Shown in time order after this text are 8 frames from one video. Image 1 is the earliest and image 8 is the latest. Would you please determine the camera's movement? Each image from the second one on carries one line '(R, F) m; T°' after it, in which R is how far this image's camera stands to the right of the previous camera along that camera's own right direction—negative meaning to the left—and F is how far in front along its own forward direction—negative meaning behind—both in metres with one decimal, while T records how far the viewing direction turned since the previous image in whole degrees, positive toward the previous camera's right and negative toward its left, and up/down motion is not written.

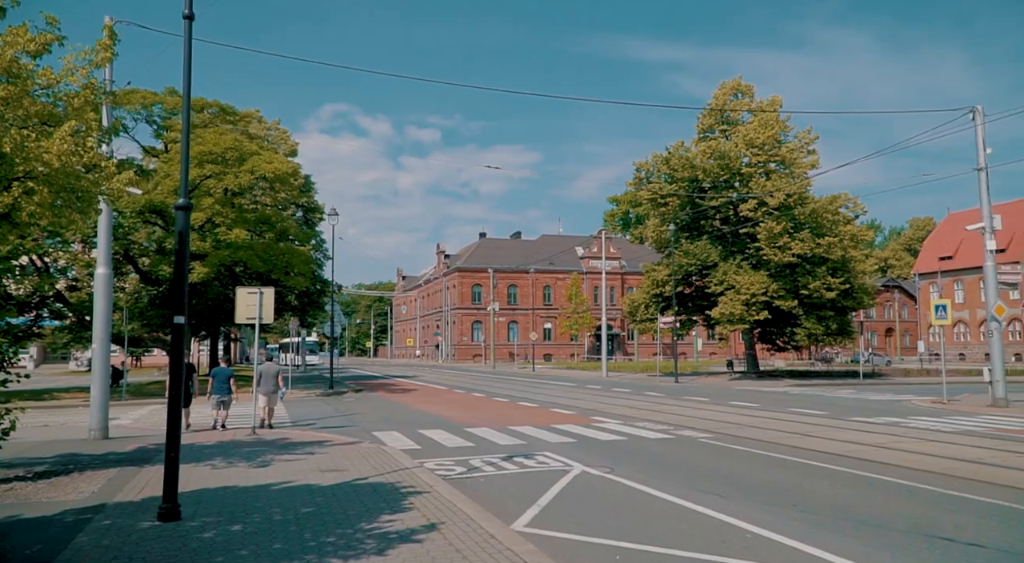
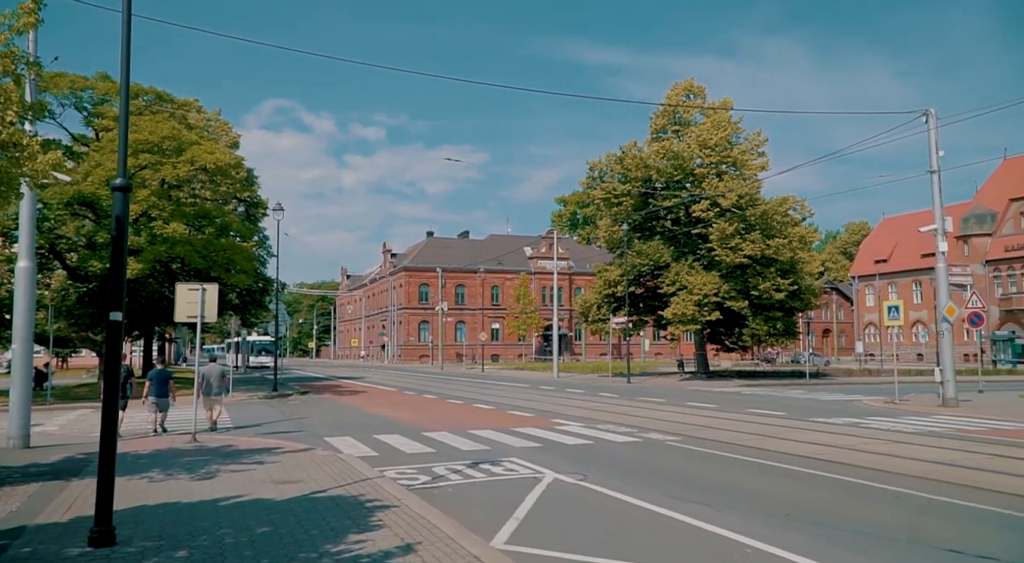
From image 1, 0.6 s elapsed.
(-0.3, +0.7) m; +4°
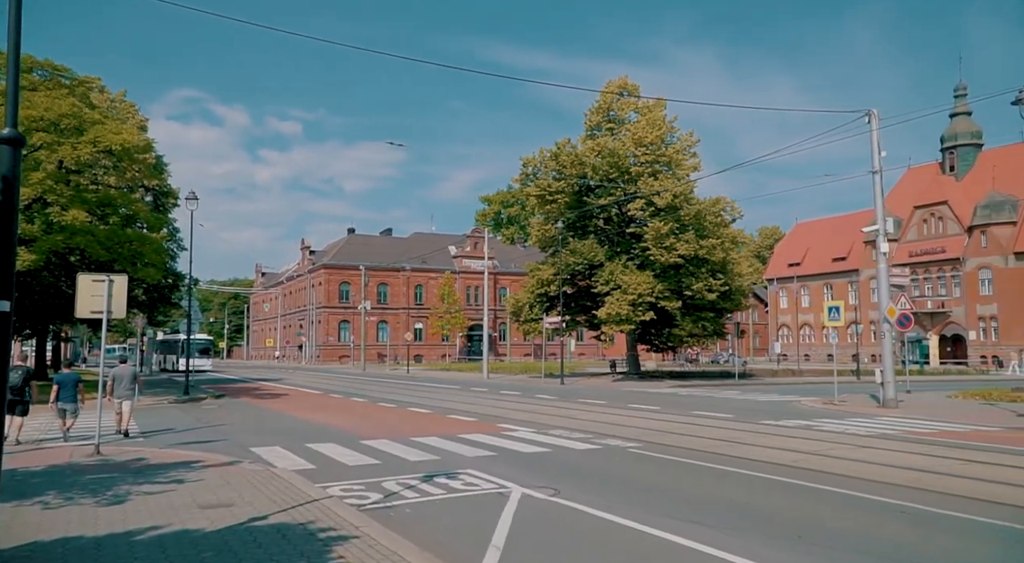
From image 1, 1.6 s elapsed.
(-0.6, +1.1) m; +6°
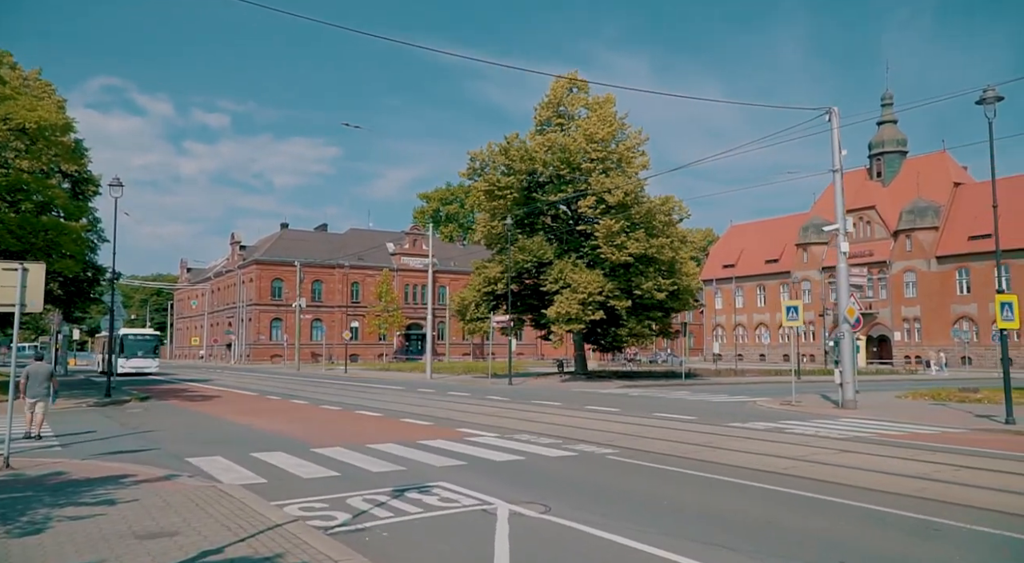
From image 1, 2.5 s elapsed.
(-0.6, +1.0) m; +5°
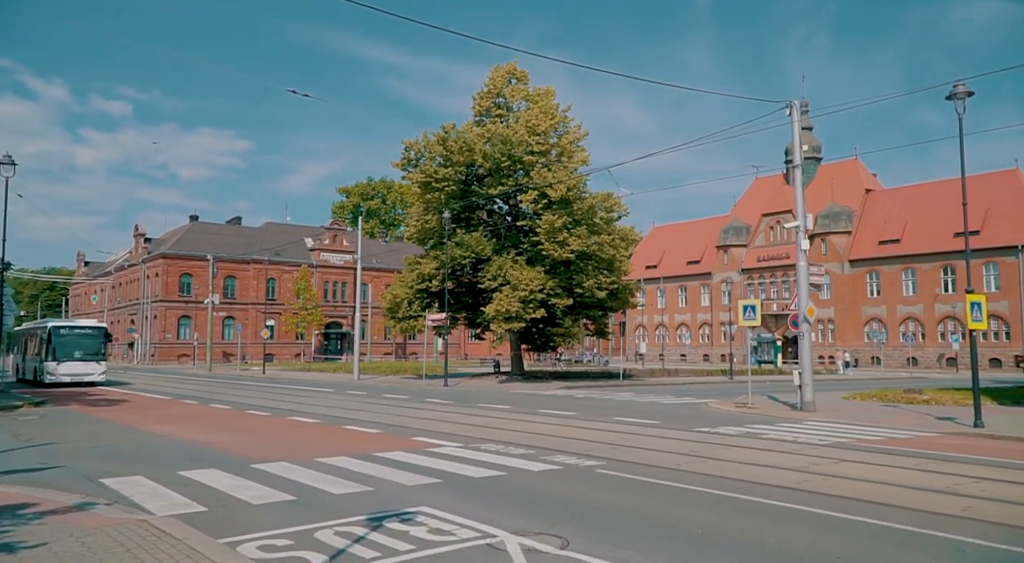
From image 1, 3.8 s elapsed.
(-0.9, +1.5) m; +6°
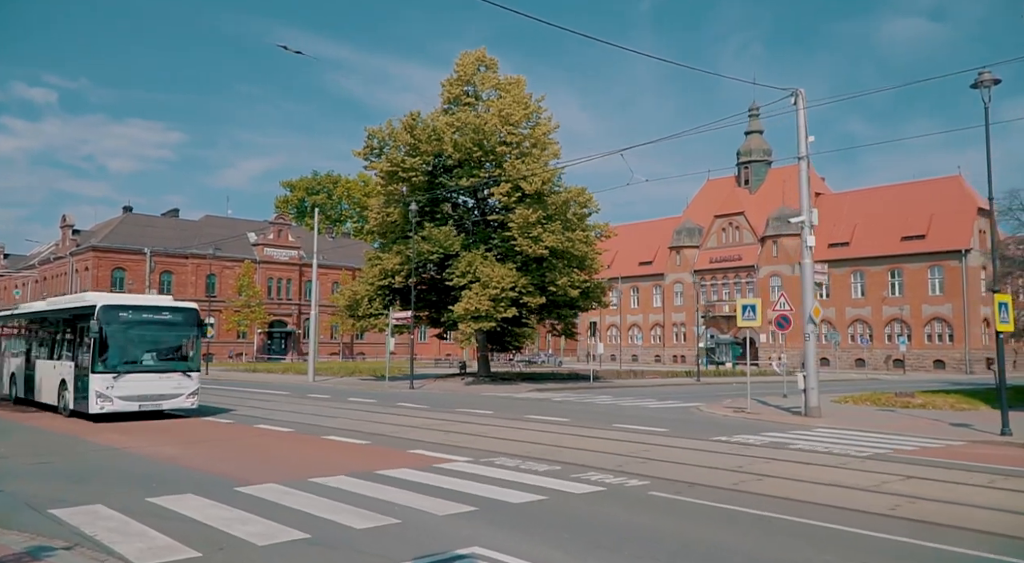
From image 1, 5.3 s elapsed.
(-1.3, +1.6) m; +5°
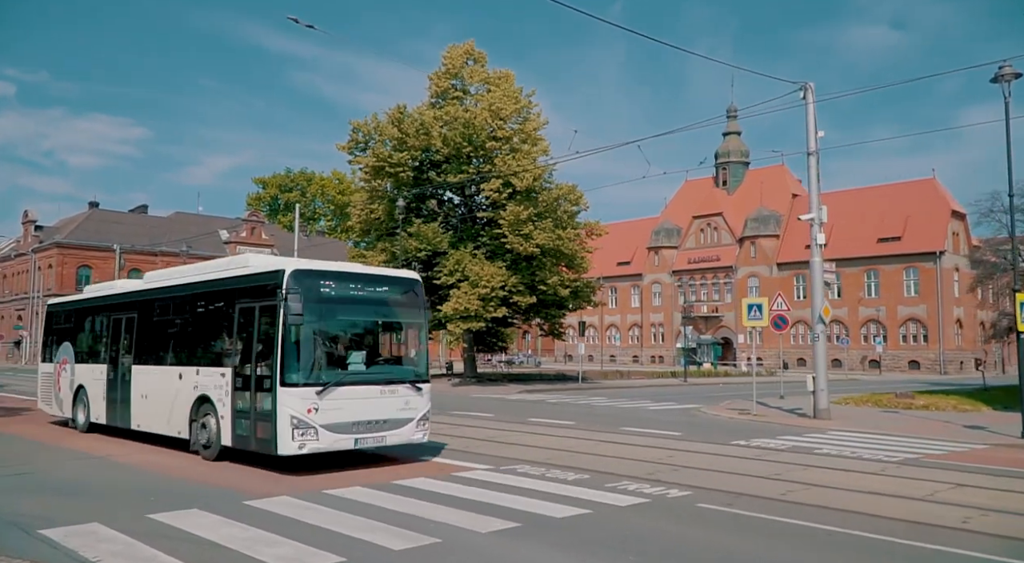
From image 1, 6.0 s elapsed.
(-0.8, +0.8) m; +2°
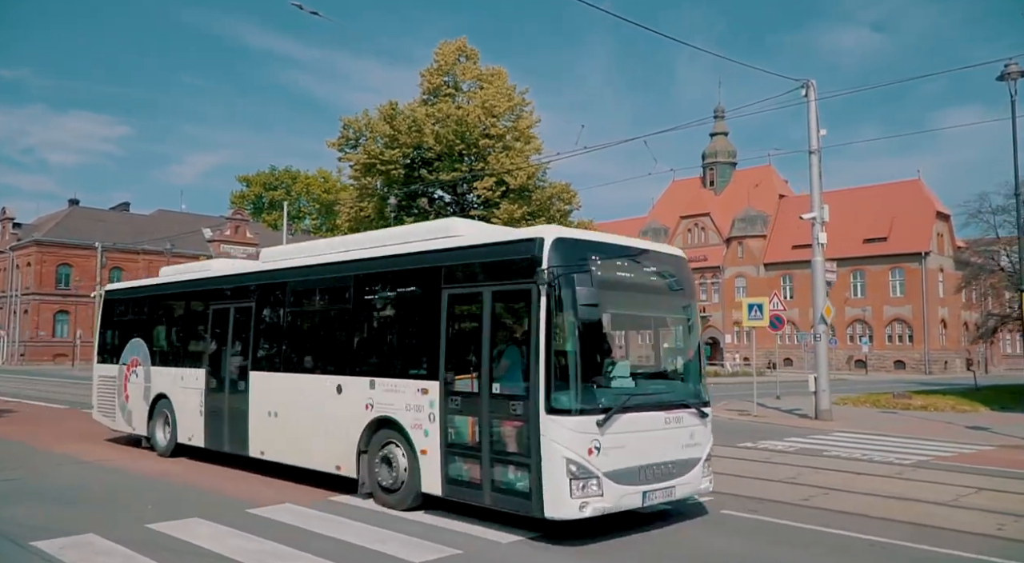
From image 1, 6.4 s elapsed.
(-0.4, +0.4) m; +1°
